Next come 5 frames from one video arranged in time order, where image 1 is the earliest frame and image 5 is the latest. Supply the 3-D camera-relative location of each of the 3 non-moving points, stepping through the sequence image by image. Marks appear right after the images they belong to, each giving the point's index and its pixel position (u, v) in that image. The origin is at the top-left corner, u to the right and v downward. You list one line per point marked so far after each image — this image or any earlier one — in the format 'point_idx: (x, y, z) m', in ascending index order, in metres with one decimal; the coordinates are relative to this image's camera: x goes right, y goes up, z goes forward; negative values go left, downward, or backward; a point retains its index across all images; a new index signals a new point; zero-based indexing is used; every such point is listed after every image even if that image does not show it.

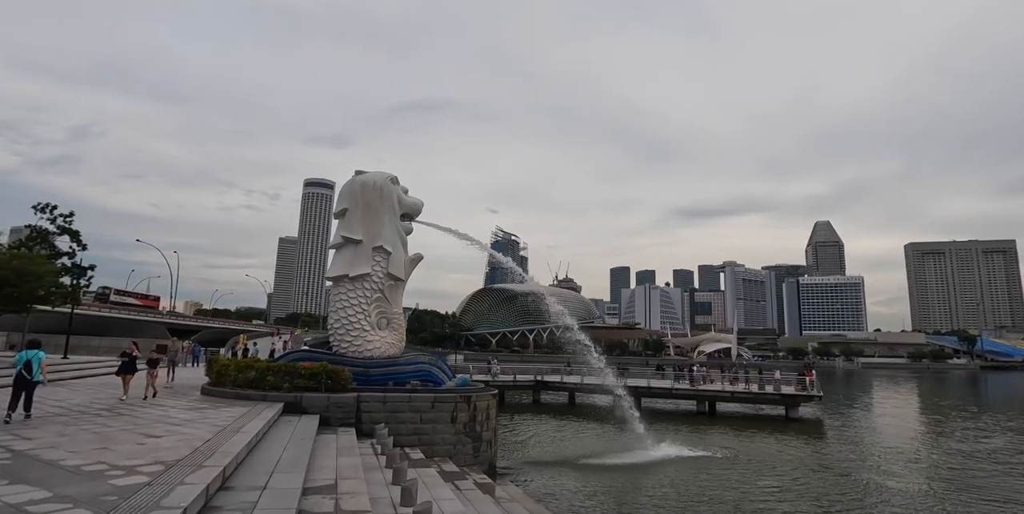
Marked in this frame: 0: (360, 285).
0: (-3.2, -0.6, +12.1) m
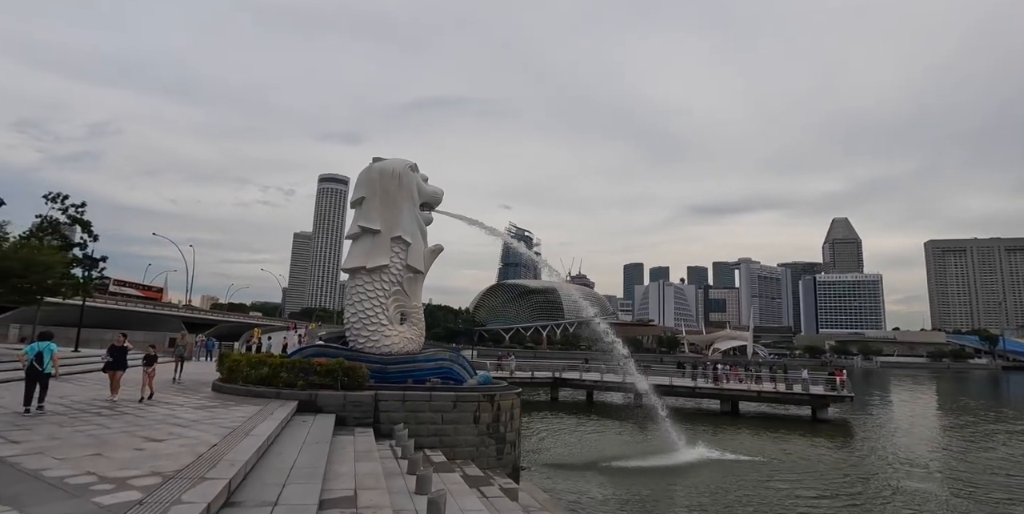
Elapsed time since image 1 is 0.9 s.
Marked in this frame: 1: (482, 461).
0: (-2.7, -0.4, +11.5) m
1: (-0.5, -3.7, +10.3) m
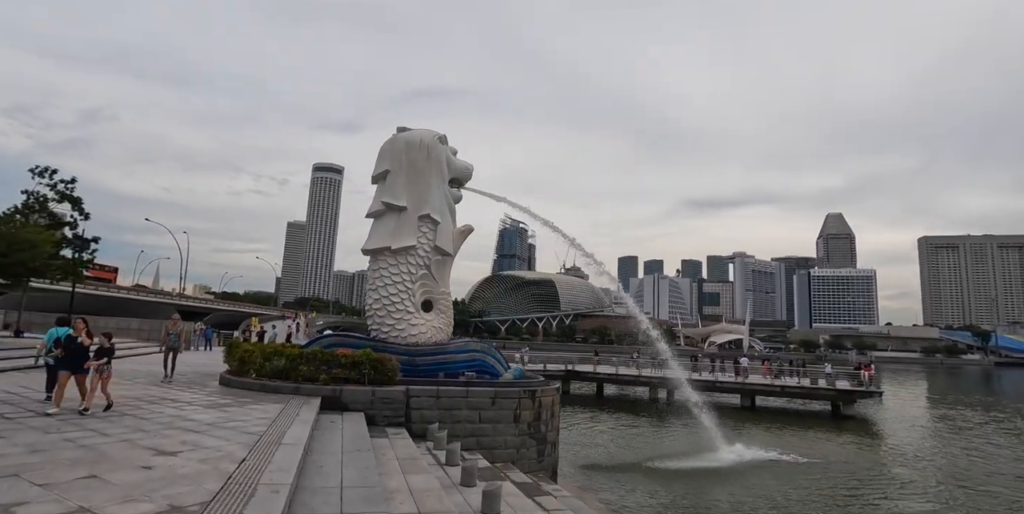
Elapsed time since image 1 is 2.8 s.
0: (-2.0, 0.0, +10.3) m
1: (+0.2, -3.4, +9.3) m
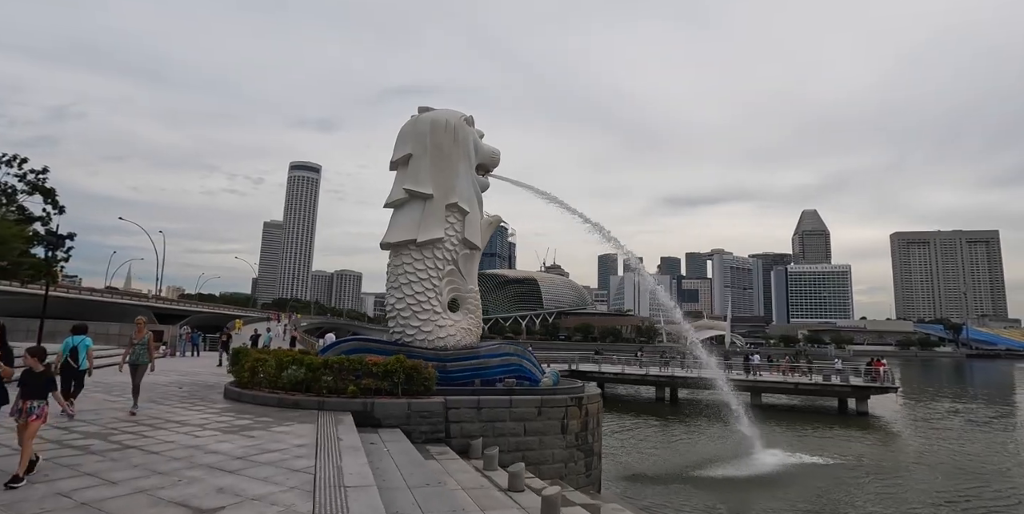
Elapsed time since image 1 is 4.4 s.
0: (-1.4, +0.1, +9.2) m
1: (+0.9, -3.3, +8.3) m
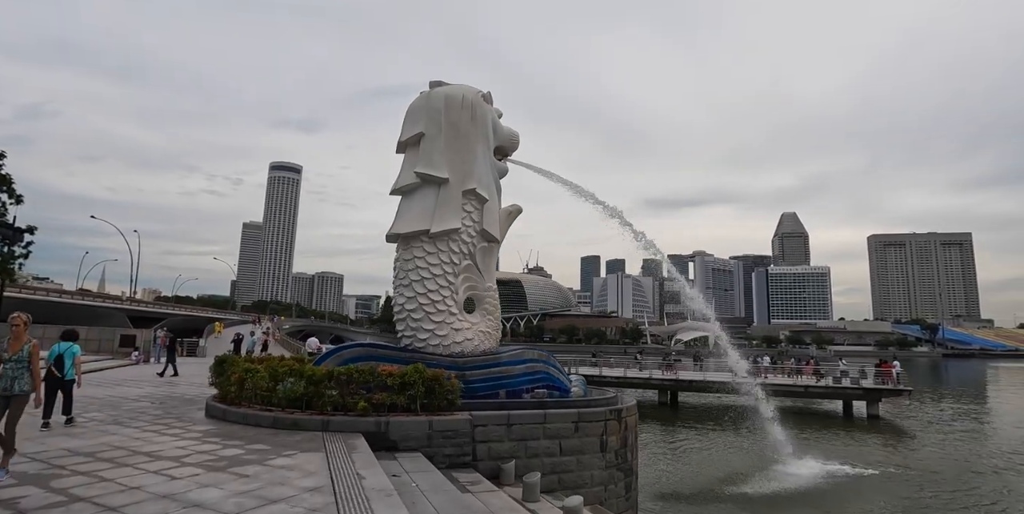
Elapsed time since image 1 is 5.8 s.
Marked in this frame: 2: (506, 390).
0: (-1.0, +0.2, +8.1) m
1: (+1.3, -3.2, +7.2) m
2: (-0.1, -1.8, +7.6) m
